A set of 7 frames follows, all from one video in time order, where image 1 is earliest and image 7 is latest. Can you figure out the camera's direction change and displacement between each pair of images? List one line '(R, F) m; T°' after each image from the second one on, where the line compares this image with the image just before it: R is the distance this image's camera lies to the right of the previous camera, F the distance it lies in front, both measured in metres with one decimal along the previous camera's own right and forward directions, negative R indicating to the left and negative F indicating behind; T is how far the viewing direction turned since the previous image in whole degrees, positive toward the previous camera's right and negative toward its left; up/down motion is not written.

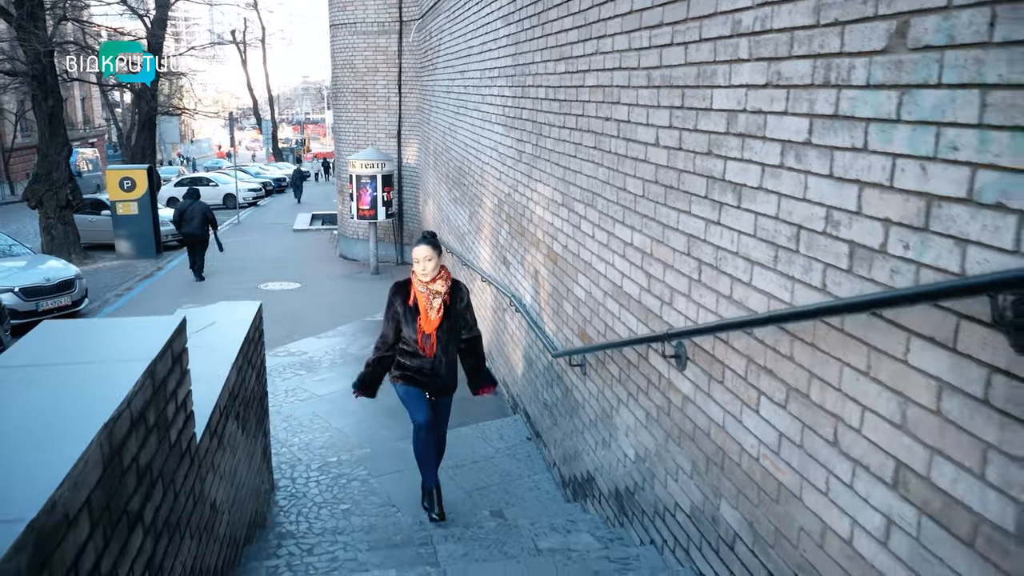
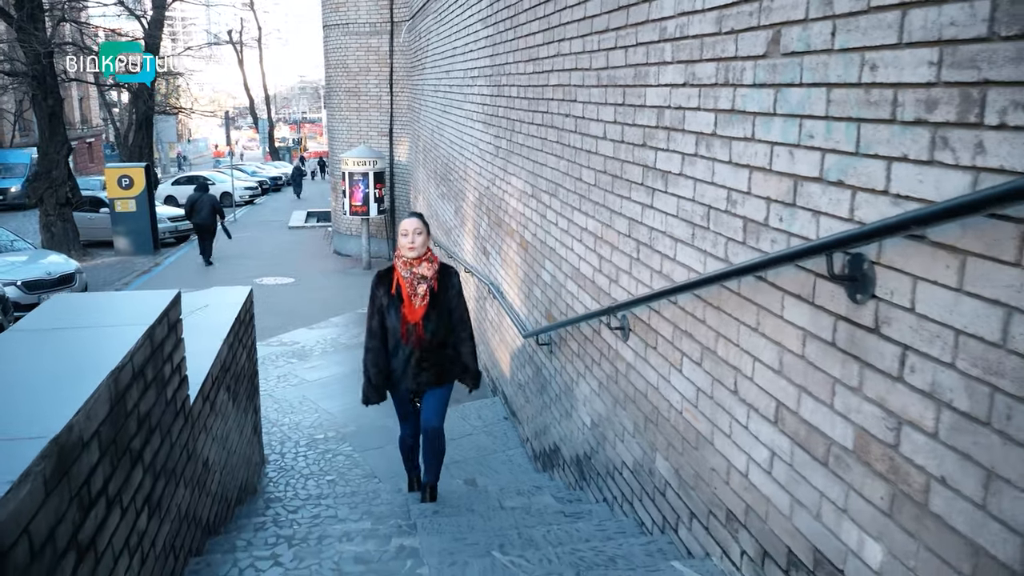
(+0.2, -0.4) m; 0°
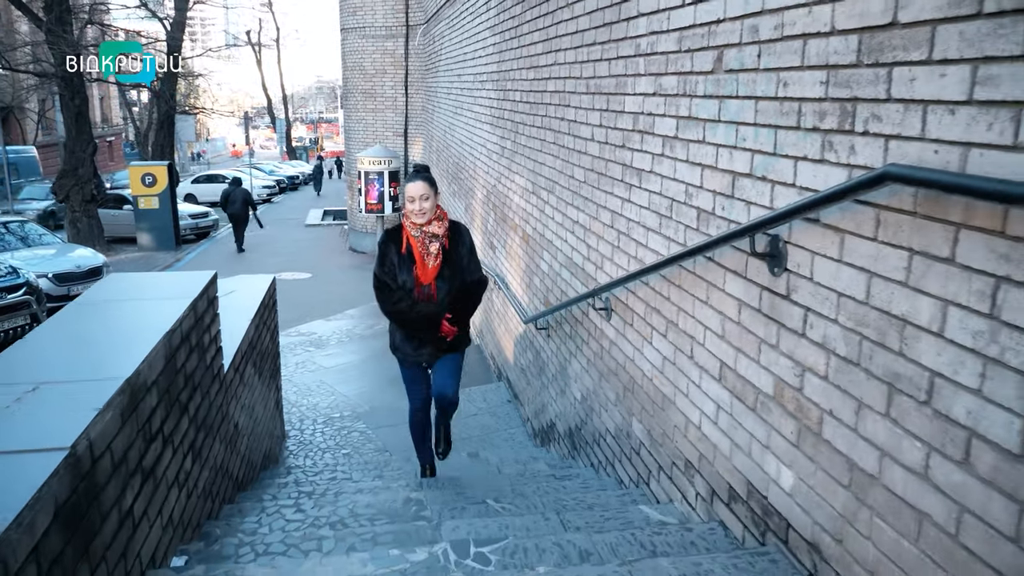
(+0.1, -0.5) m; -1°
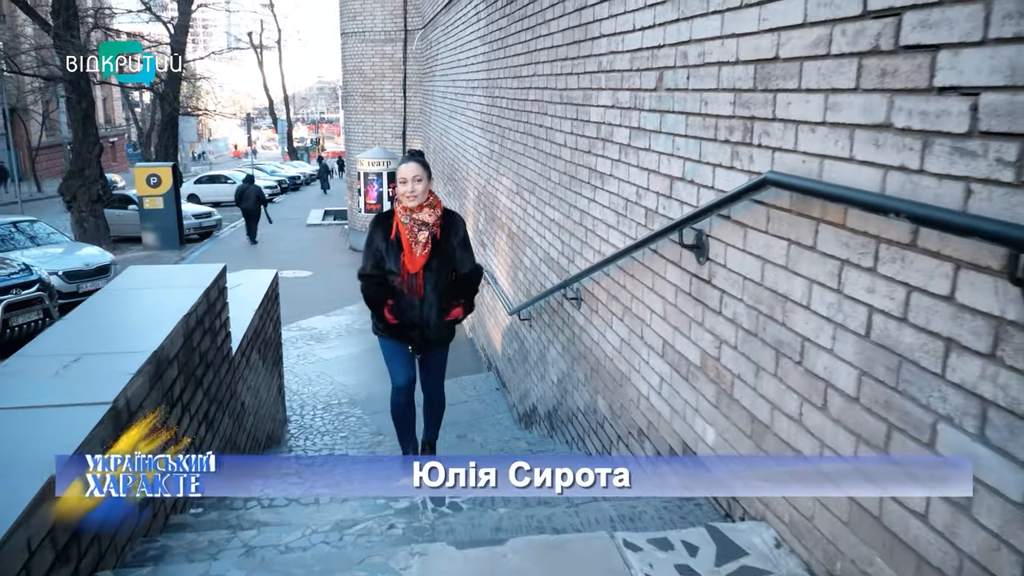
(+0.1, -0.5) m; 0°
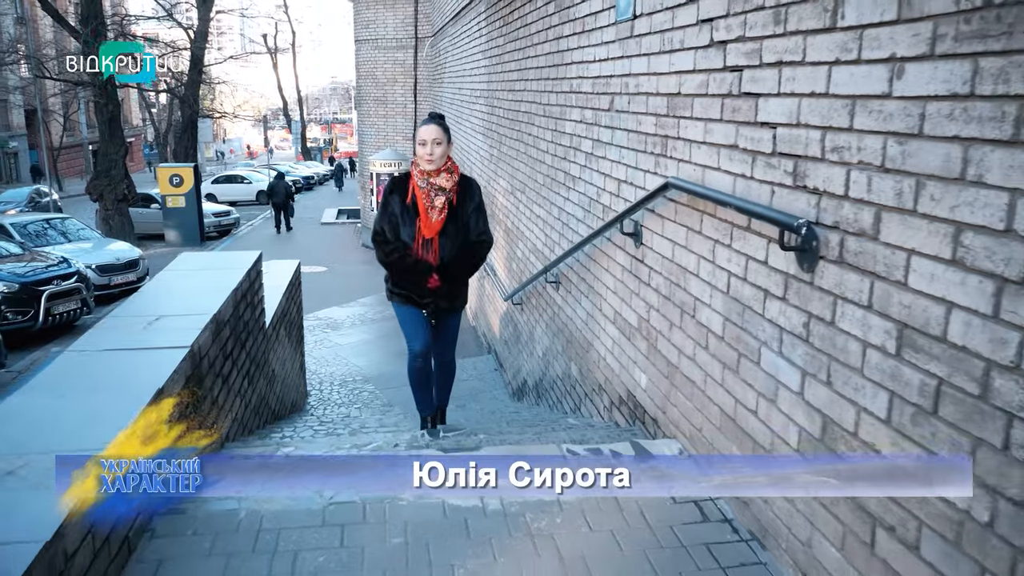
(+0.2, -1.0) m; -1°
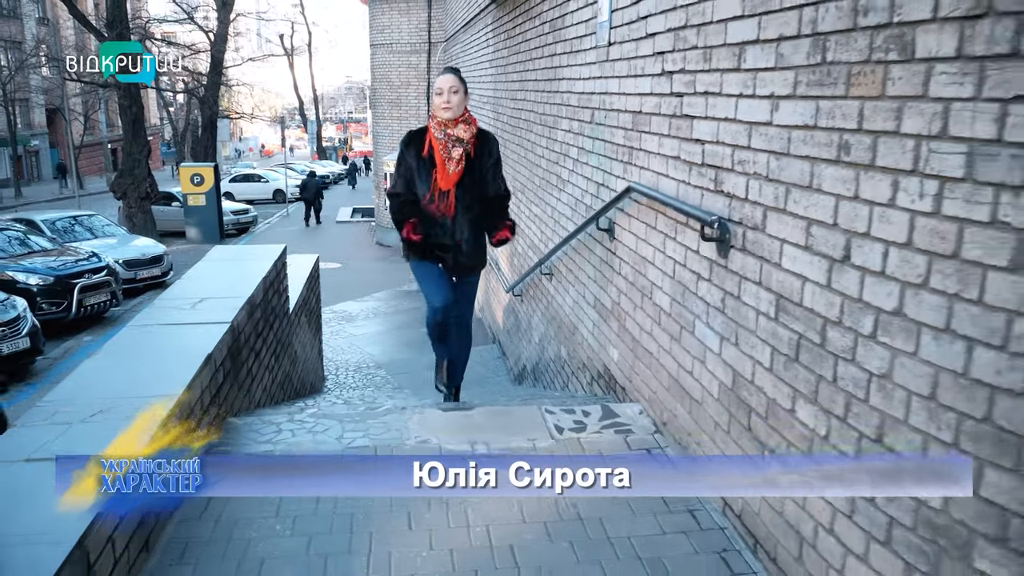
(+0.1, -0.7) m; -1°
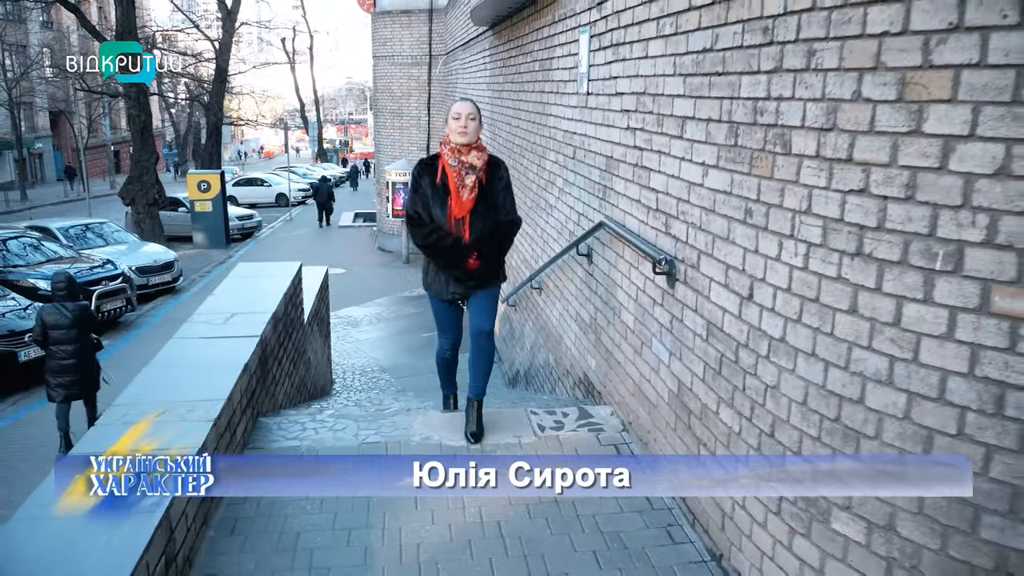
(+0.1, -0.7) m; 0°
